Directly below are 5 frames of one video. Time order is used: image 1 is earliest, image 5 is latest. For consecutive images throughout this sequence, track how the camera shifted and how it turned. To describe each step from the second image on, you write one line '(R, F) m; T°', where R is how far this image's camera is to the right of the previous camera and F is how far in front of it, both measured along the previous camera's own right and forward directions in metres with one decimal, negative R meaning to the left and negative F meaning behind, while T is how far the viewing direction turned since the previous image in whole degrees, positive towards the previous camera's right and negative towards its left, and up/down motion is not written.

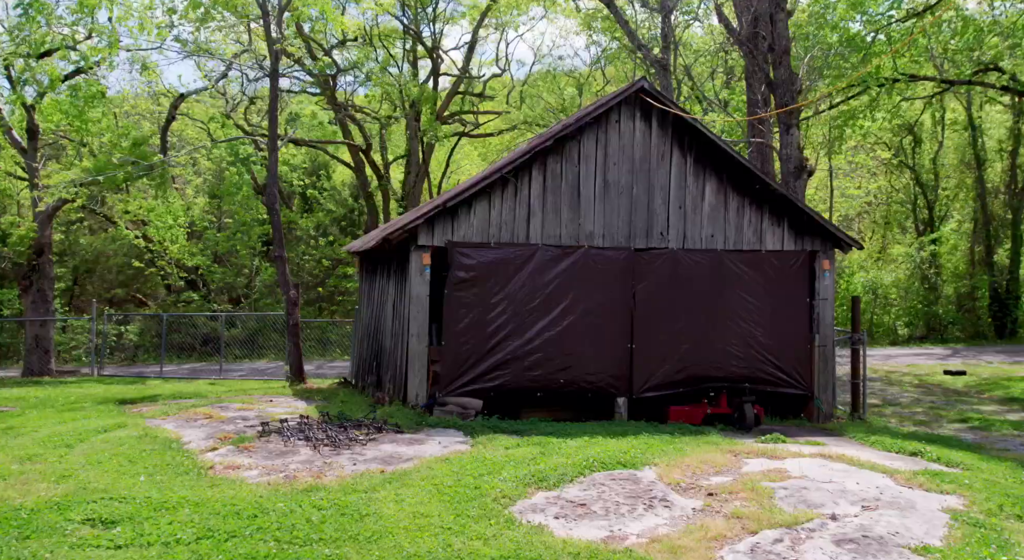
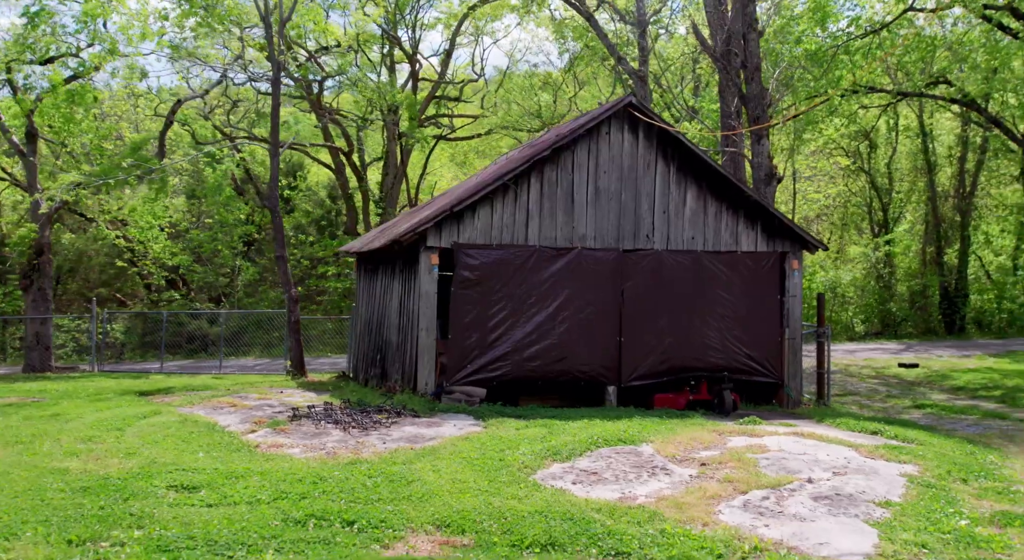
(-0.6, -1.2) m; +2°
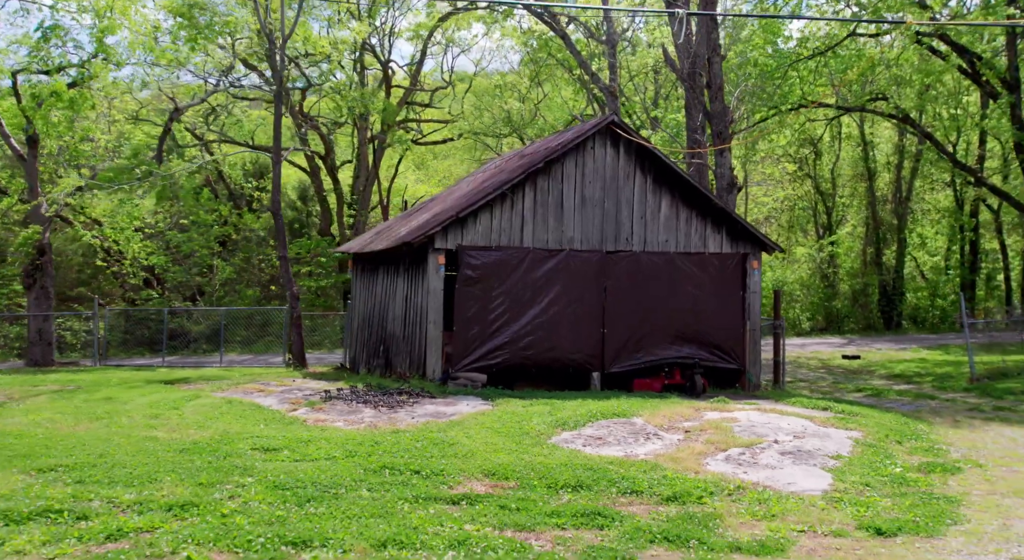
(-0.8, -1.8) m; +3°
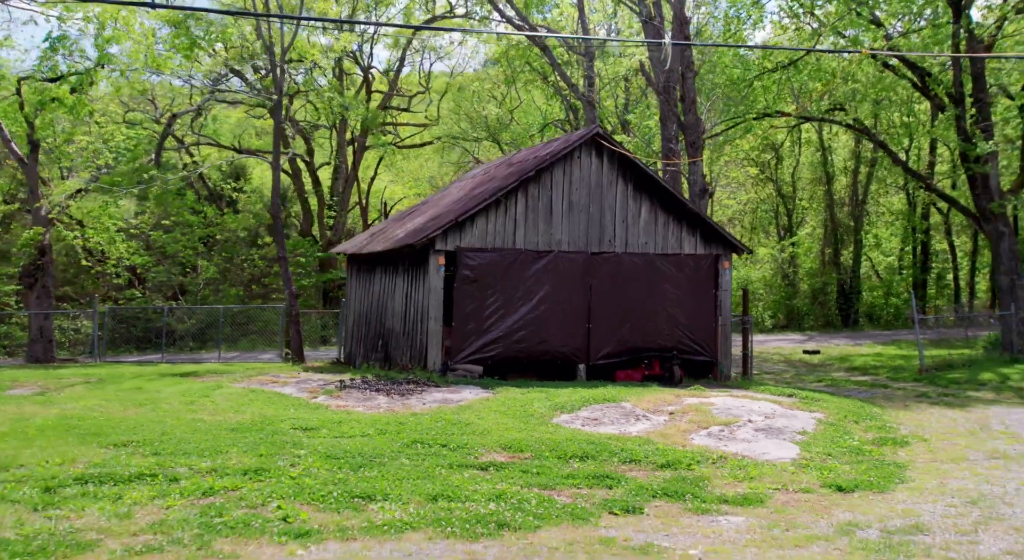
(-0.6, -1.4) m; +2°
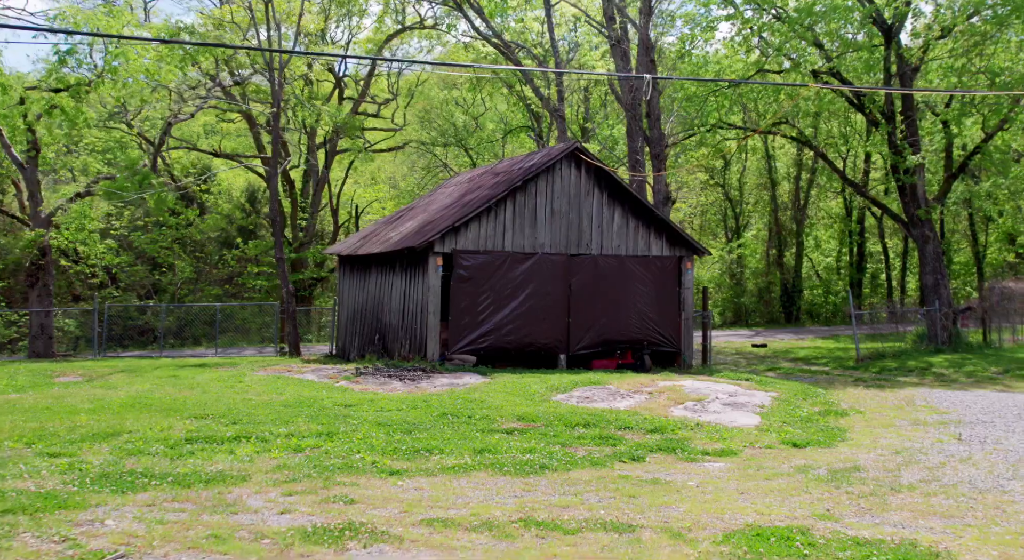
(-0.9, -2.2) m; +3°
